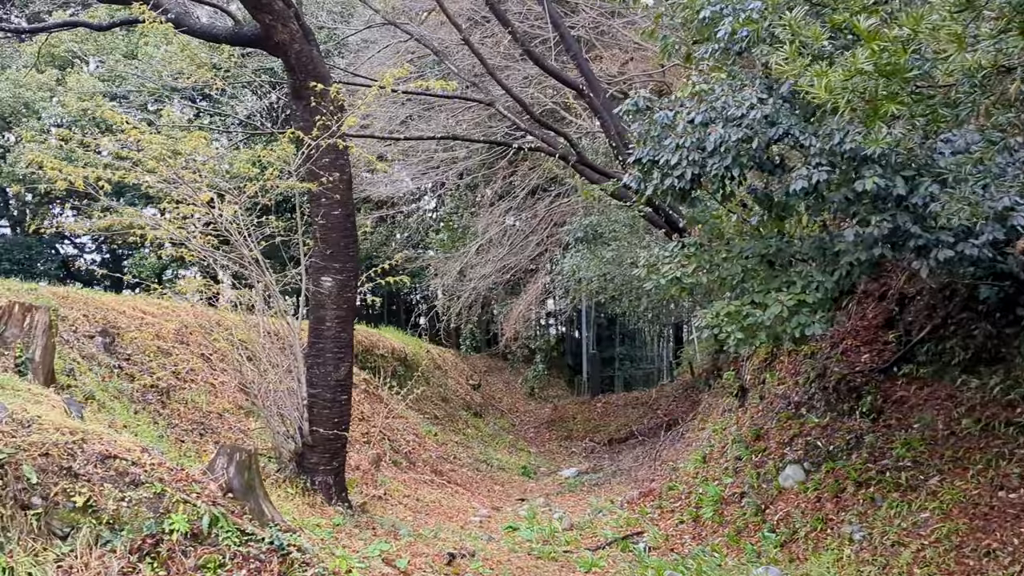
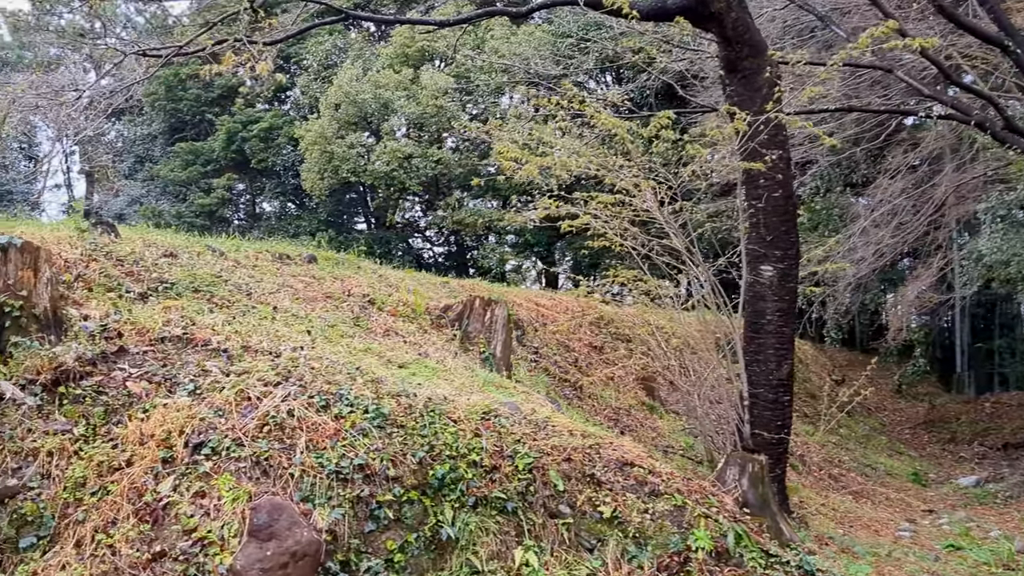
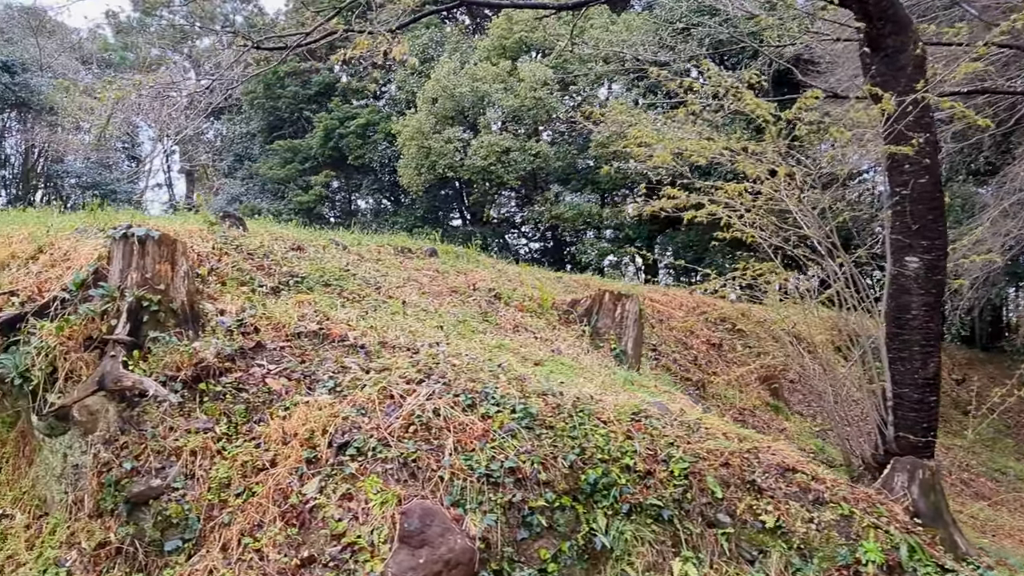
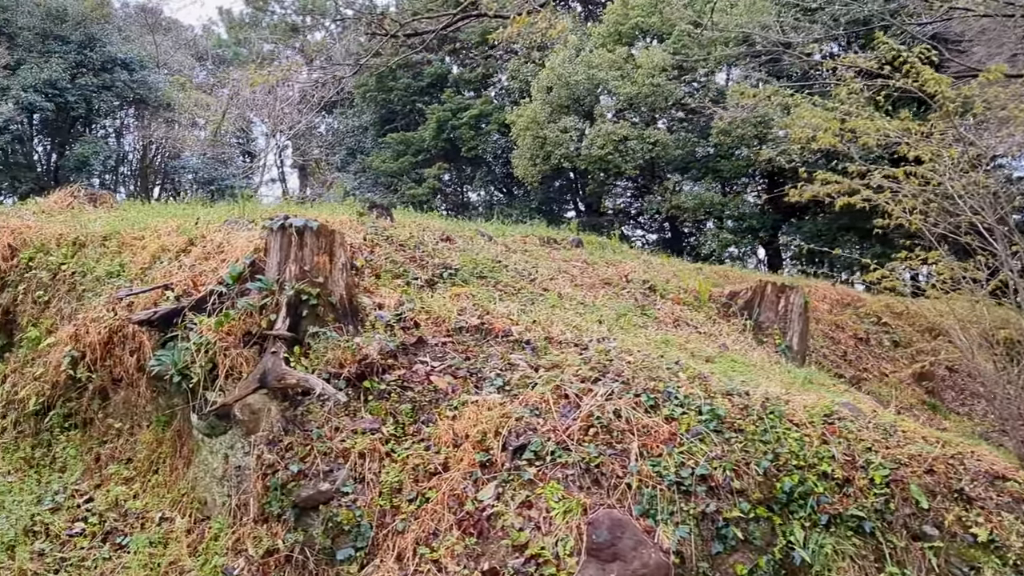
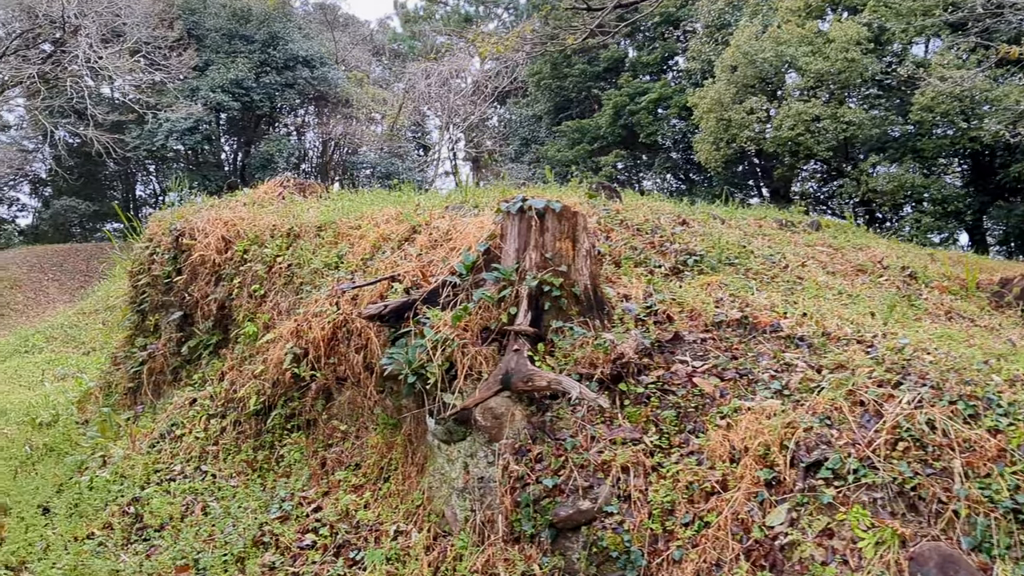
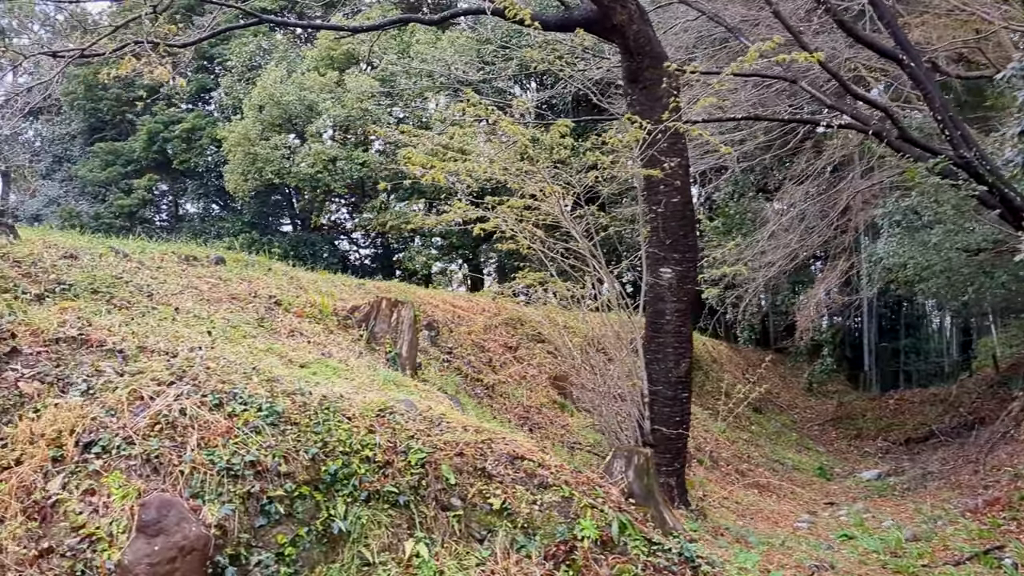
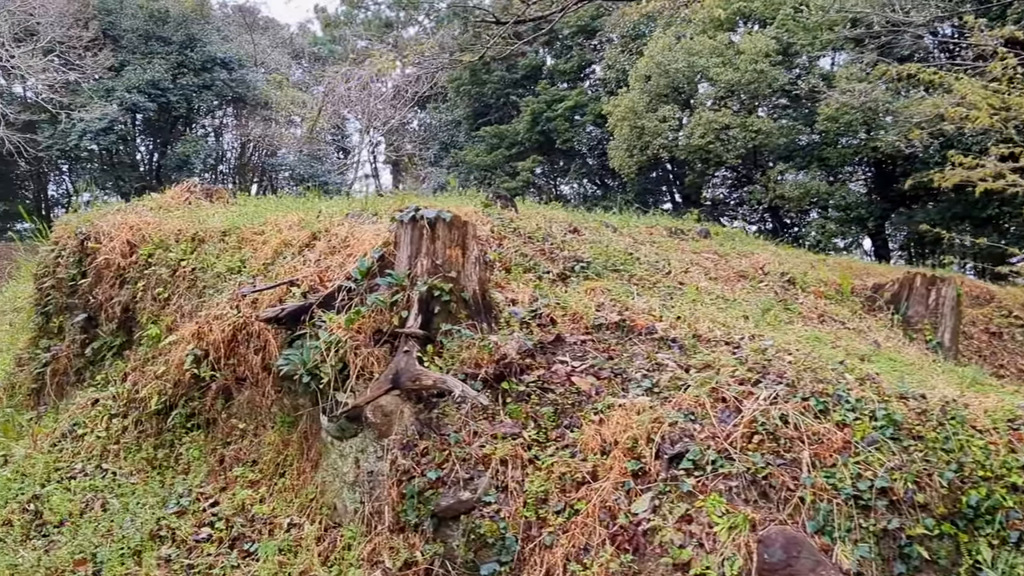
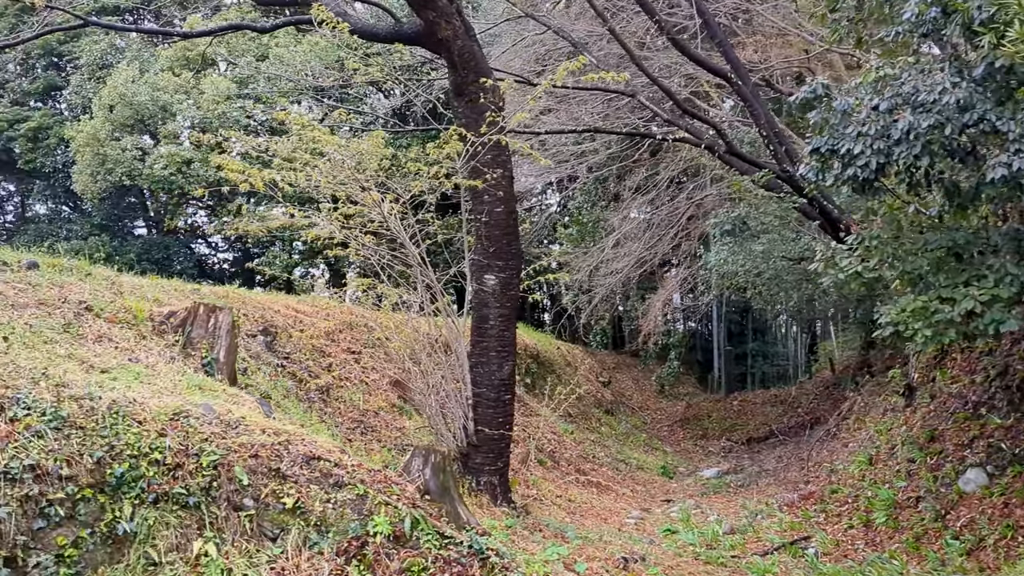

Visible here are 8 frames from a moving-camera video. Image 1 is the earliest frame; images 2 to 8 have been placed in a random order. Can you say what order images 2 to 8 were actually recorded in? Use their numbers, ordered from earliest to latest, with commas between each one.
8, 6, 2, 3, 4, 7, 5
